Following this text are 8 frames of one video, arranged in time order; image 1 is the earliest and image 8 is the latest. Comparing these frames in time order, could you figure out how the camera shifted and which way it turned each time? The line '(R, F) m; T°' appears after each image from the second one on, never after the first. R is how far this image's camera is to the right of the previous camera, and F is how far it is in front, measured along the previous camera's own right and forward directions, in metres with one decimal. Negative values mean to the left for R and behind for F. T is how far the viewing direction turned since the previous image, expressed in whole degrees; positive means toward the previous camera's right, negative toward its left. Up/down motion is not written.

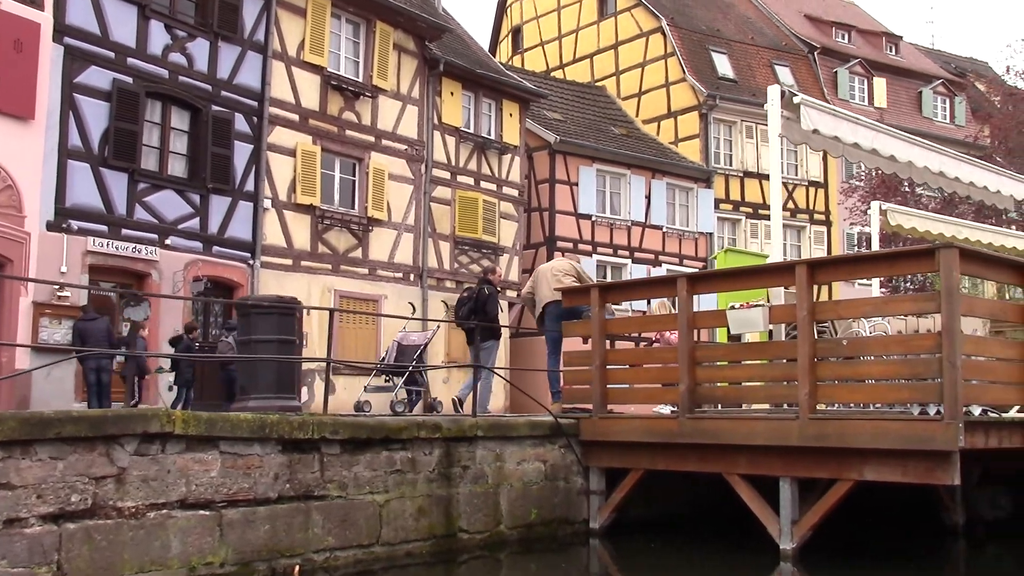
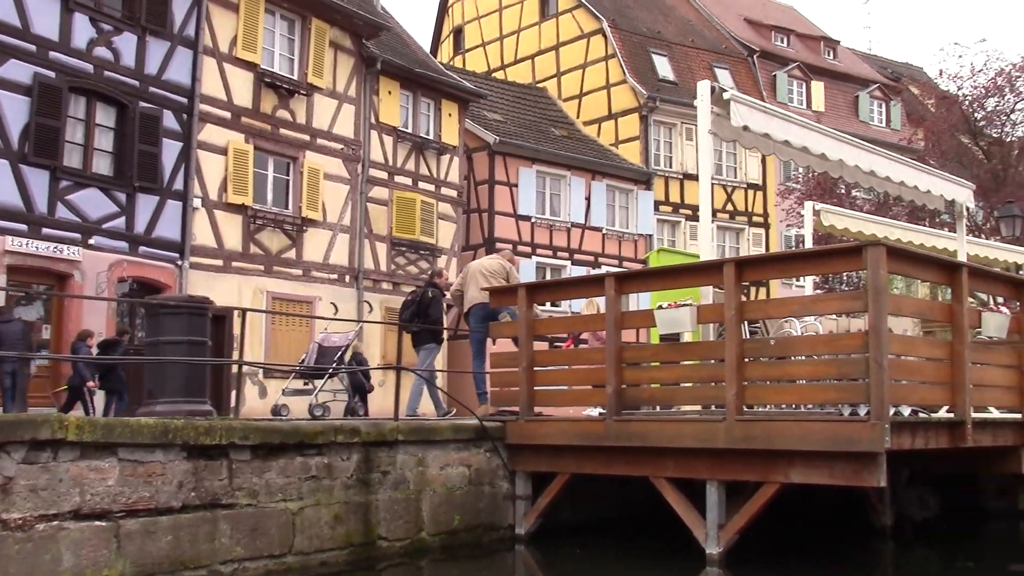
(+0.2, +0.2) m; +3°
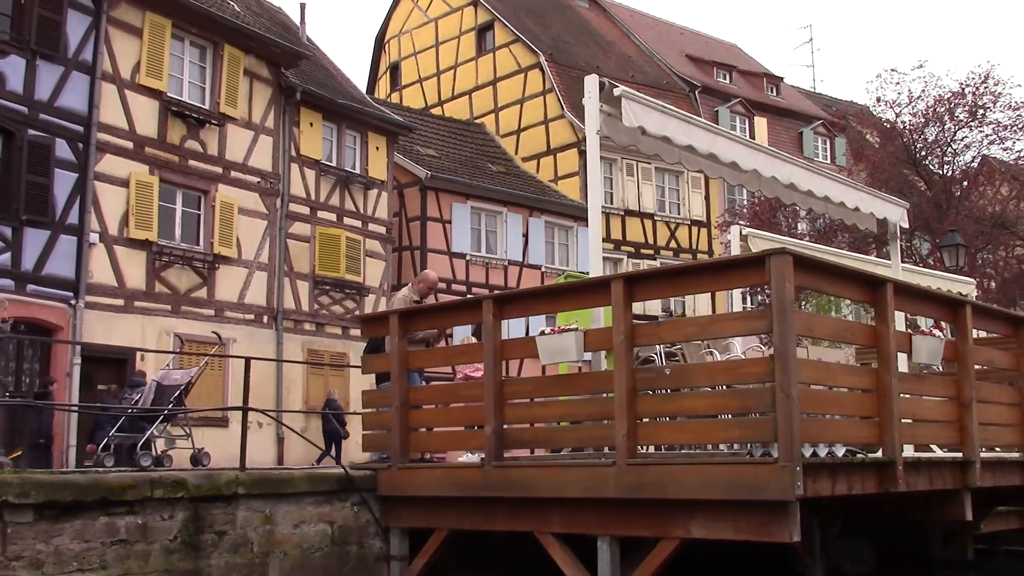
(+0.6, +1.1) m; +2°
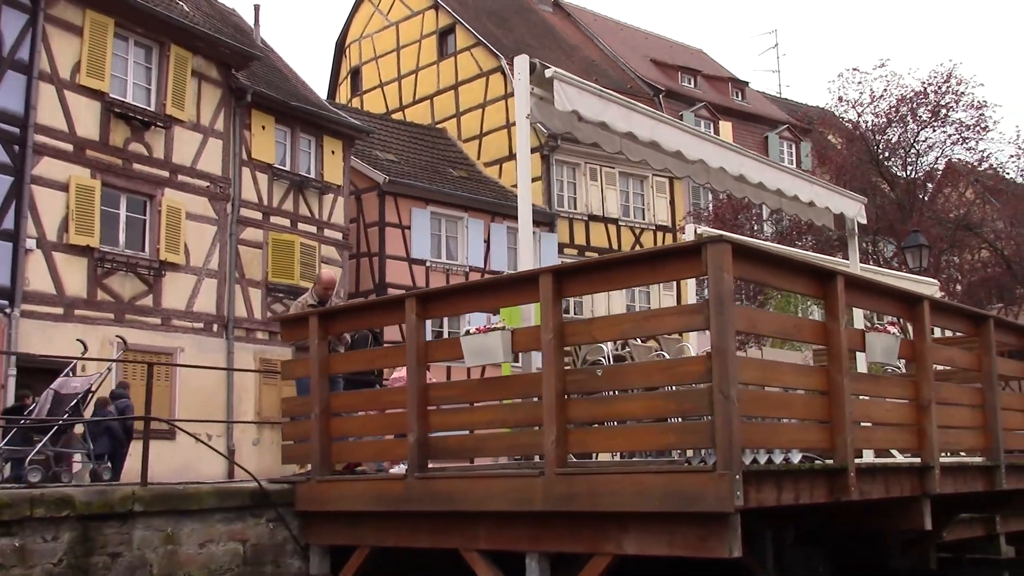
(+0.3, +0.5) m; +1°
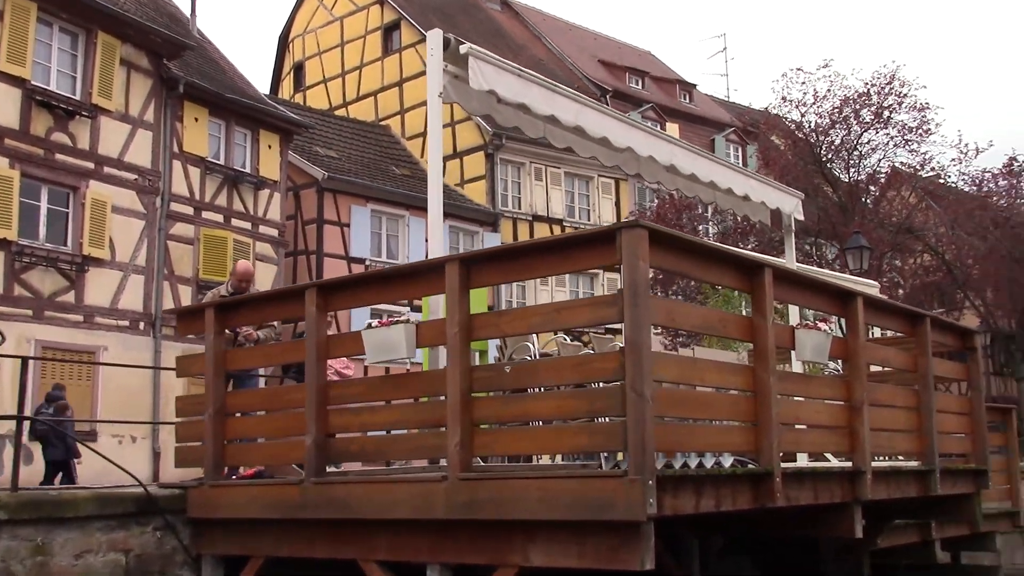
(+0.3, +0.4) m; +3°
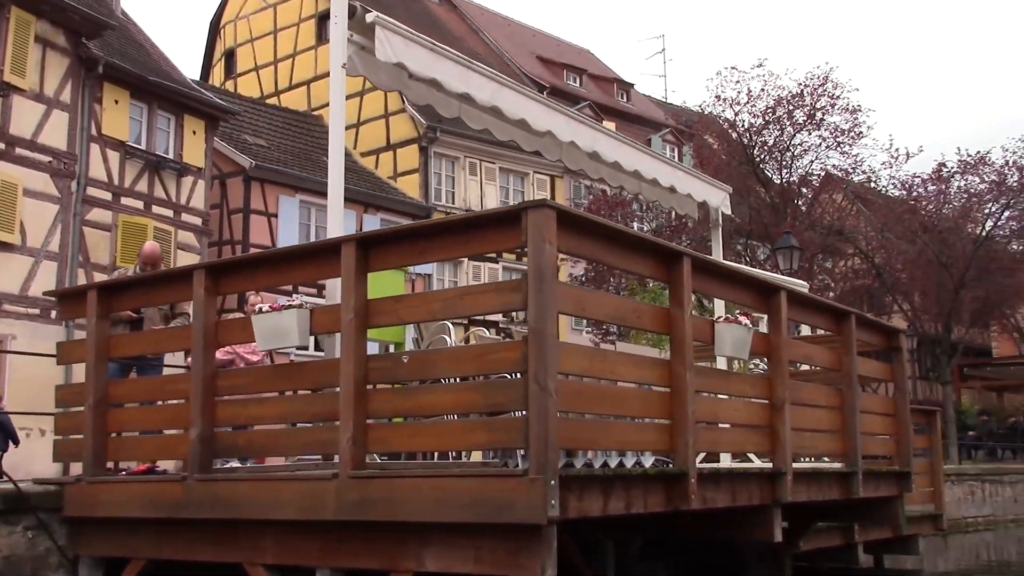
(+0.2, +0.4) m; +3°
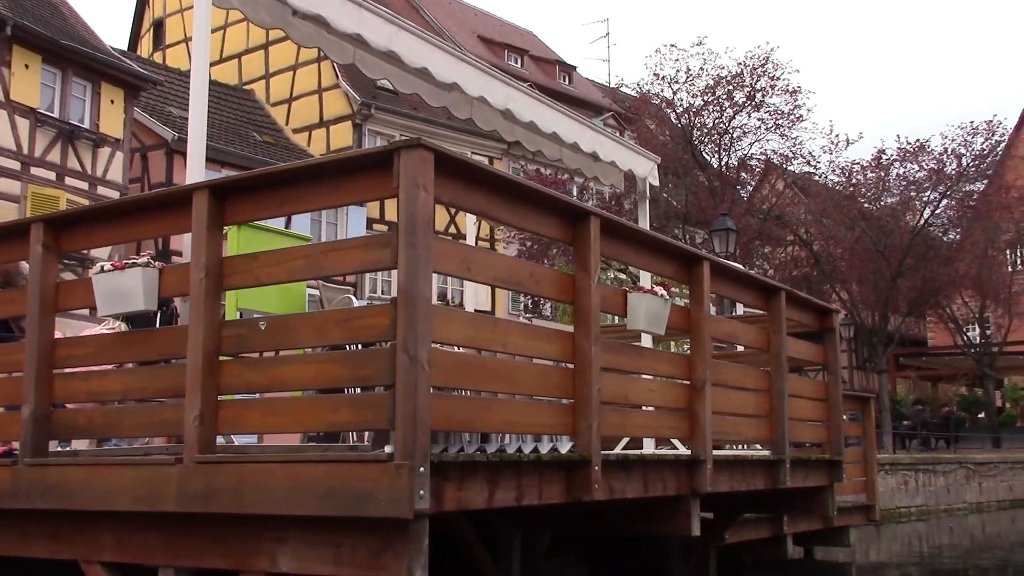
(+0.3, +0.7) m; +3°
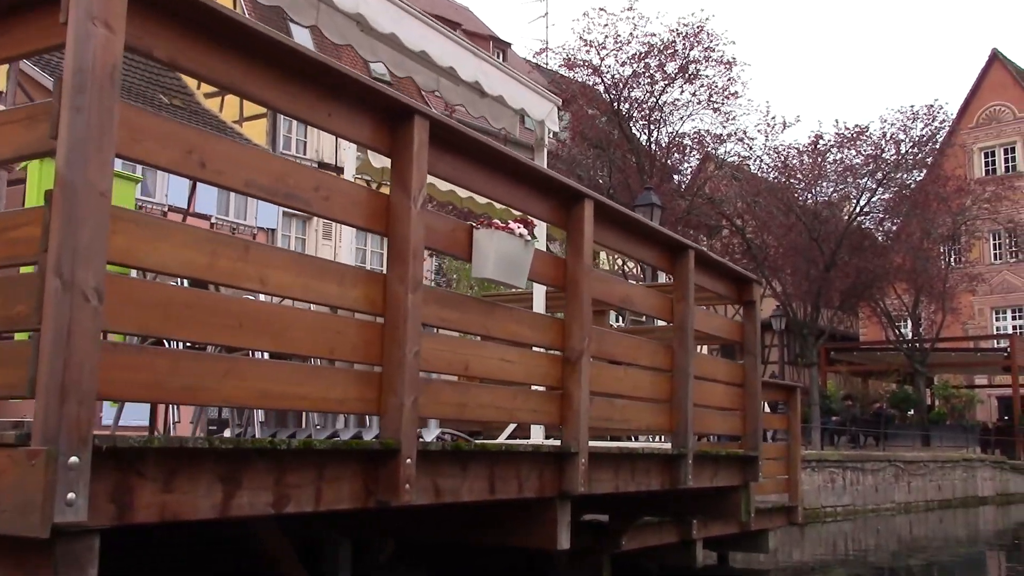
(+0.5, +1.3) m; +3°
